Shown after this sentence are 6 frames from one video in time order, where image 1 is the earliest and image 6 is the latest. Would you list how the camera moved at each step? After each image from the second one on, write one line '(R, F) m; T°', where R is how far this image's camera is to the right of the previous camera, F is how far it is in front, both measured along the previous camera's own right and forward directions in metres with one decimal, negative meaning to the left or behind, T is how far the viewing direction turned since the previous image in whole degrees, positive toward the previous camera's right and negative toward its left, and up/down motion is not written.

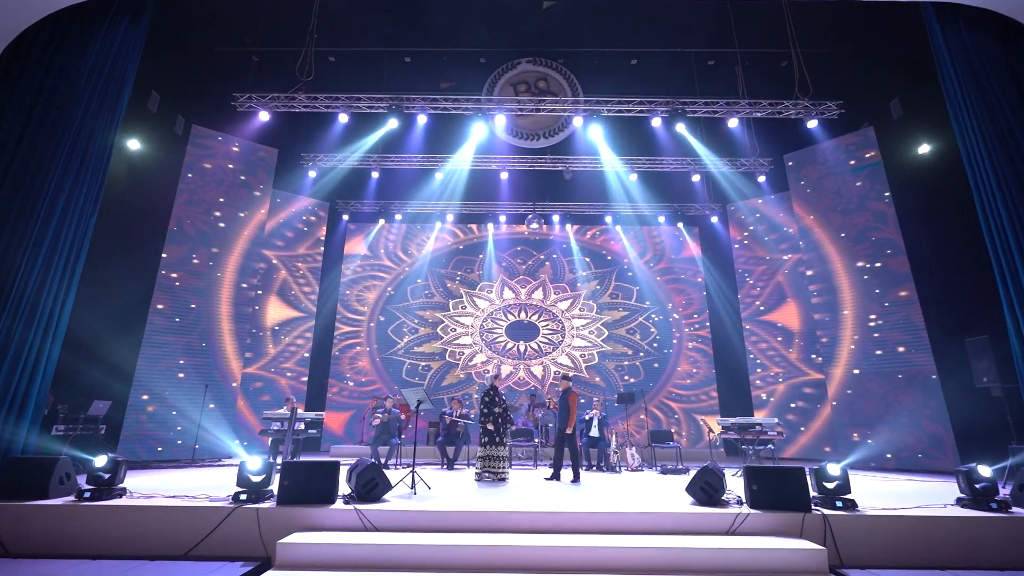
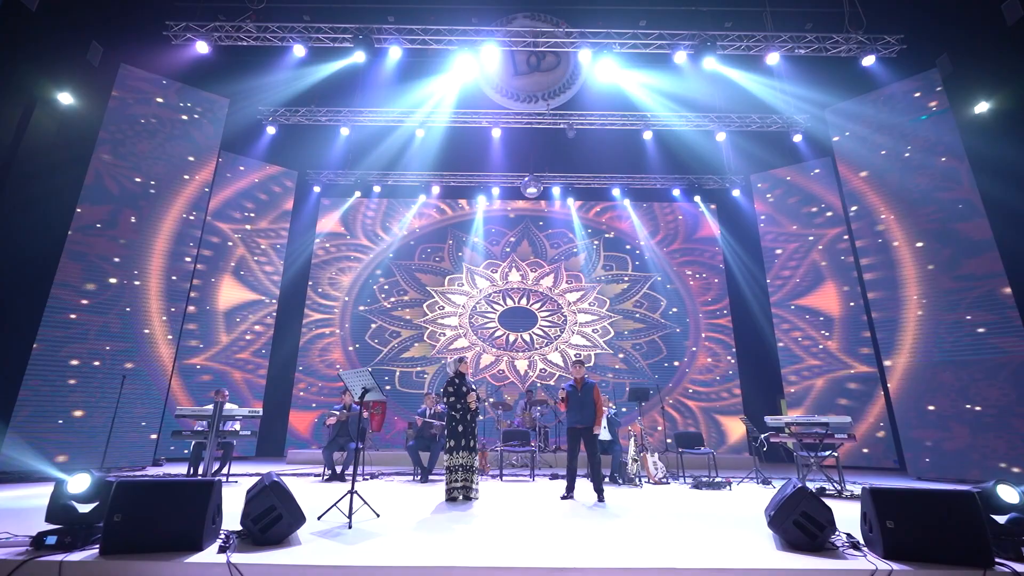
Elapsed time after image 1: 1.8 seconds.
(+0.1, +1.7) m; 0°
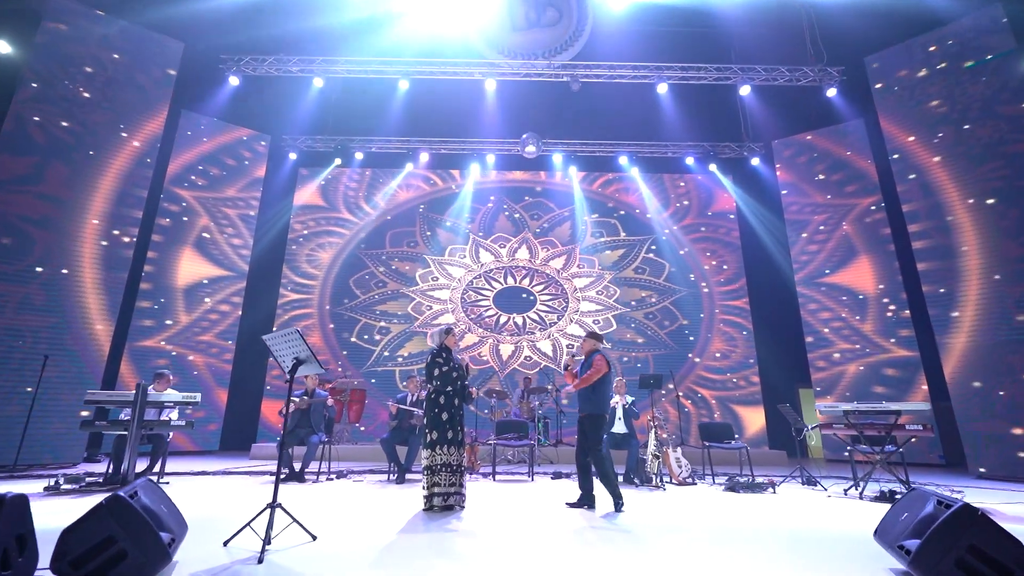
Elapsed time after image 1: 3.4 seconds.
(0.0, +1.1) m; 0°
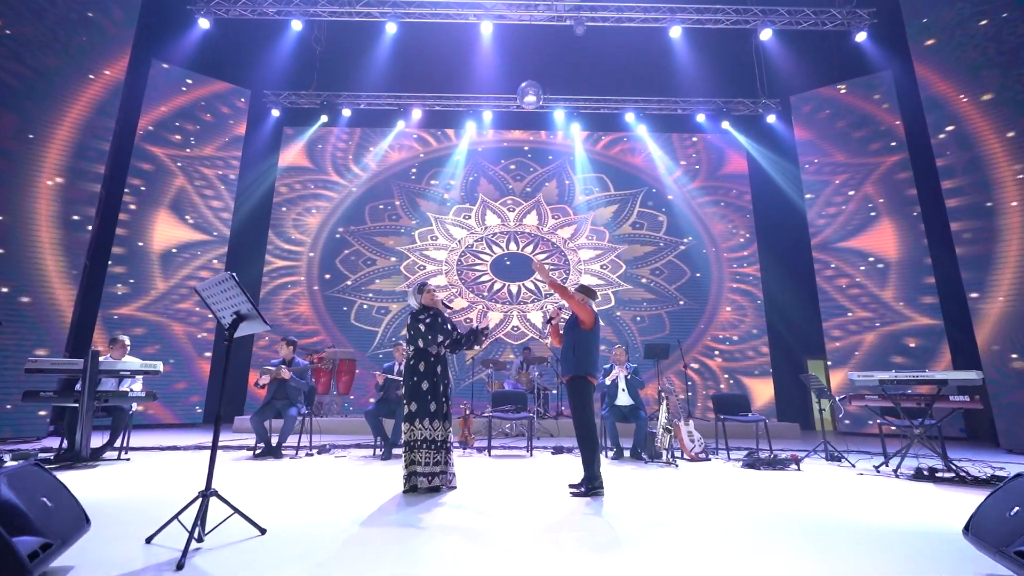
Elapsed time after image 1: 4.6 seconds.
(0.0, +0.6) m; 0°
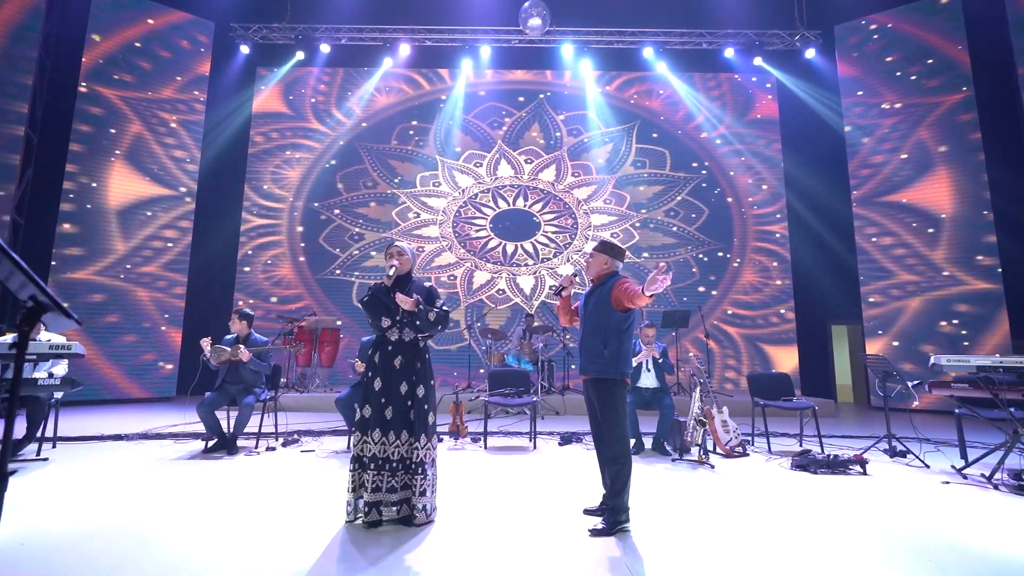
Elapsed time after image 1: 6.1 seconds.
(0.0, +0.9) m; 0°
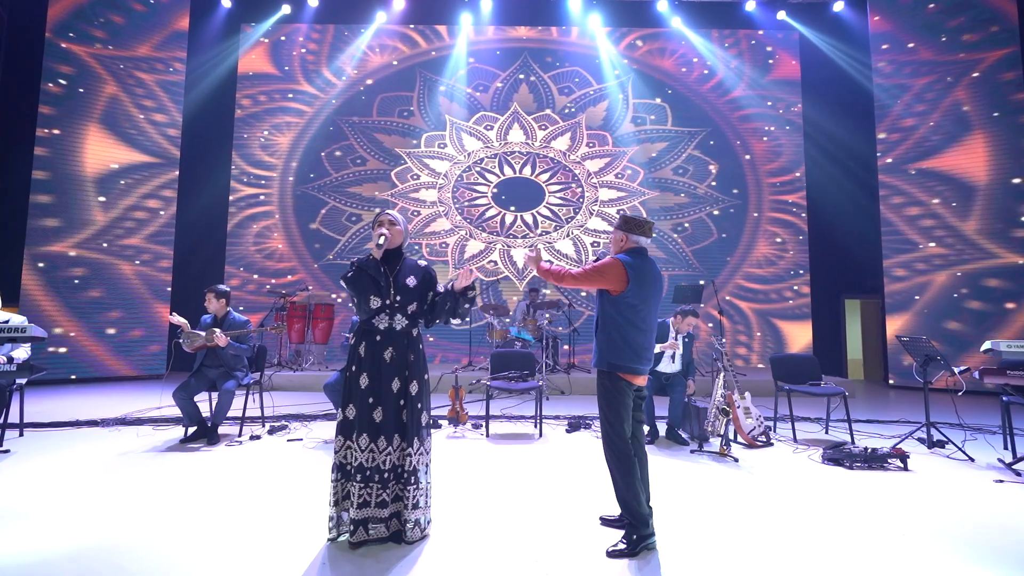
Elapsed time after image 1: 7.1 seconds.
(0.0, +0.4) m; 0°
